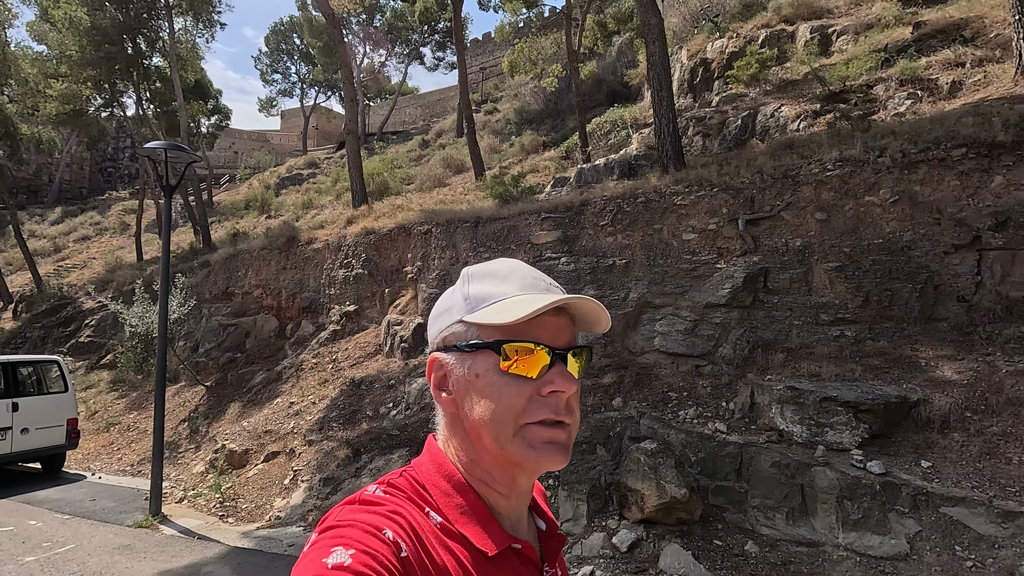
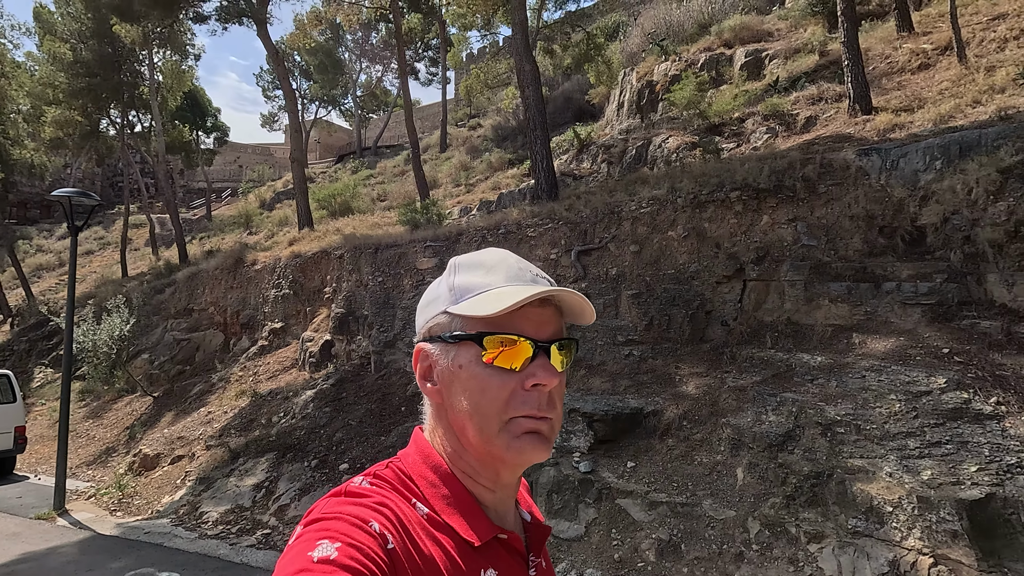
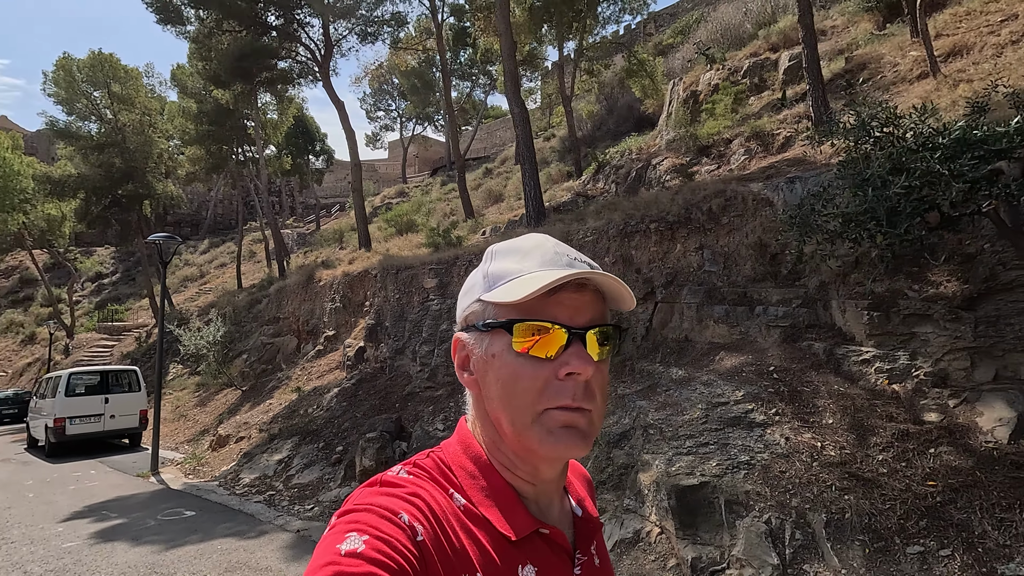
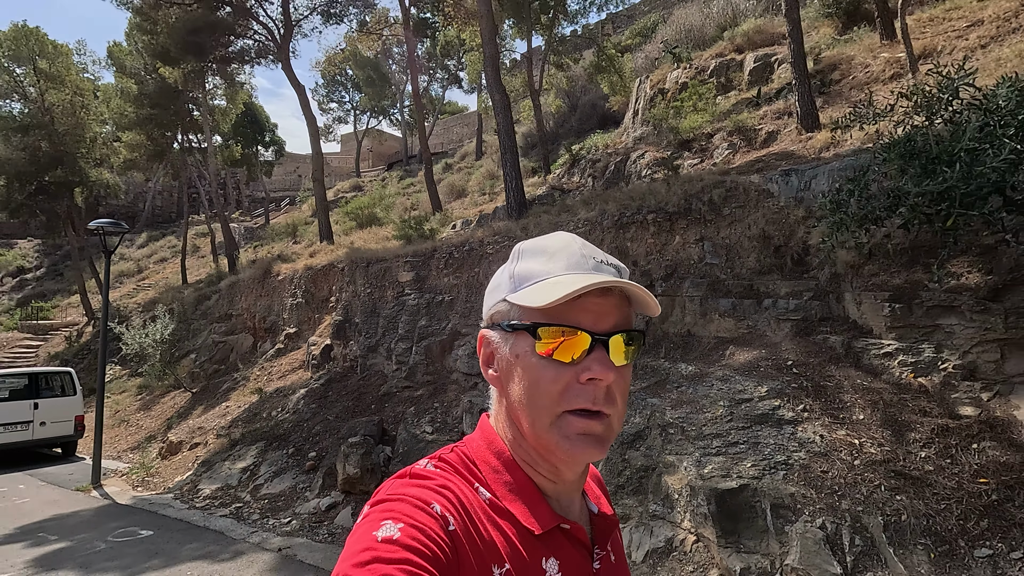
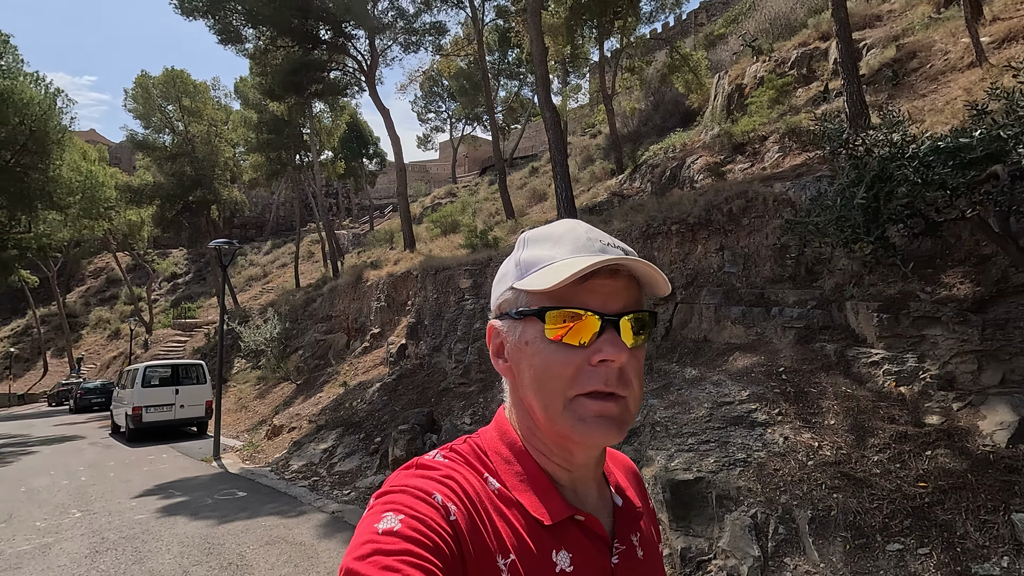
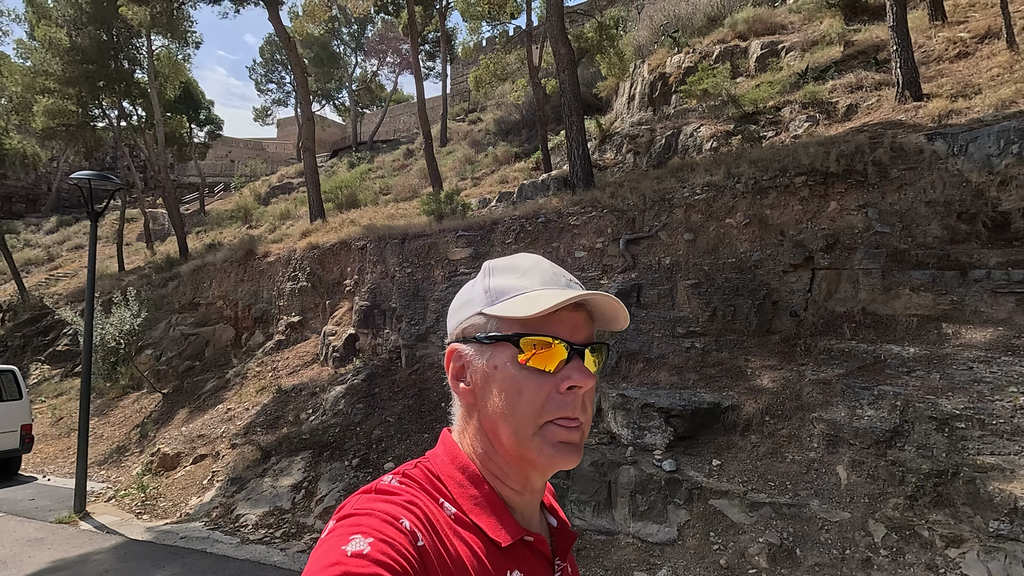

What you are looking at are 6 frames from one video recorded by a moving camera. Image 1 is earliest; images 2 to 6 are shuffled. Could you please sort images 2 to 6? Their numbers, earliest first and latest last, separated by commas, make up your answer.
6, 2, 4, 3, 5
